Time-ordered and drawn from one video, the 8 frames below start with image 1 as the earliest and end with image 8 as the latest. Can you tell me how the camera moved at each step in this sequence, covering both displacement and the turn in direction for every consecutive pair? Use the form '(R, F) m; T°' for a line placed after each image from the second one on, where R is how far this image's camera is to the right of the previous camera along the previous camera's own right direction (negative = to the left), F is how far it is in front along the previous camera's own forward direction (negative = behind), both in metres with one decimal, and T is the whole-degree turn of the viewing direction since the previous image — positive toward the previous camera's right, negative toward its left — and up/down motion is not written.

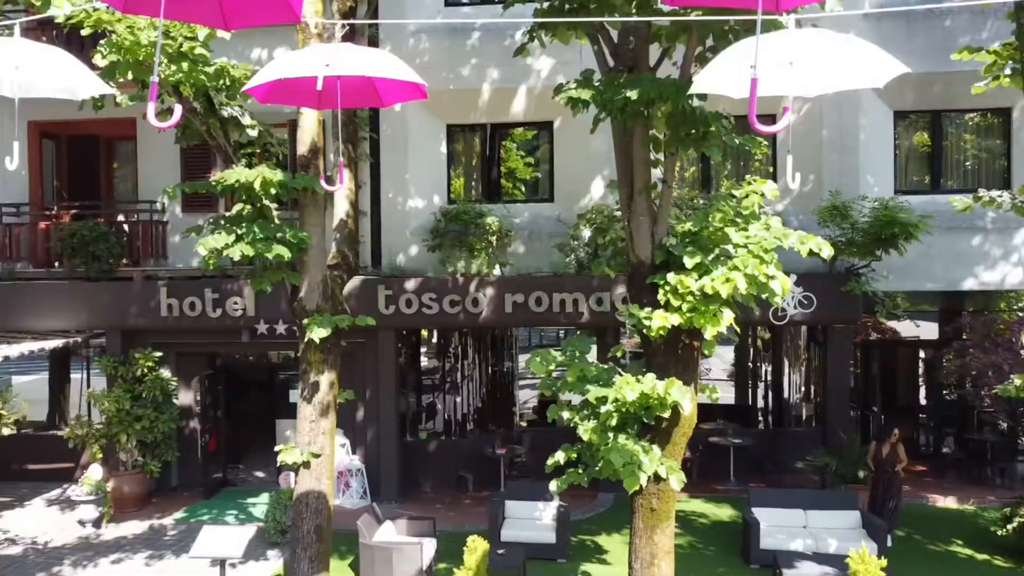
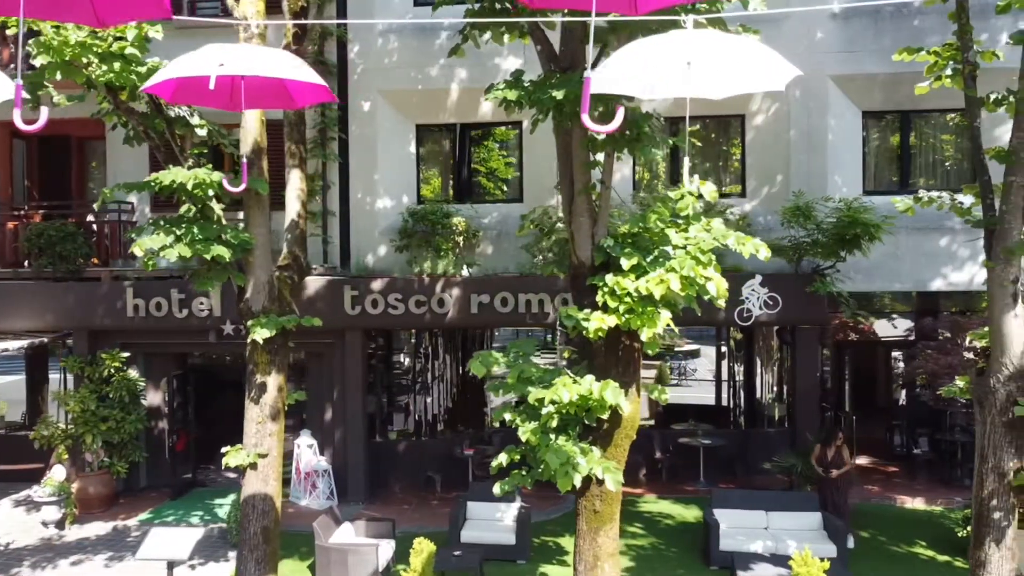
(+0.5, 0.0) m; 0°
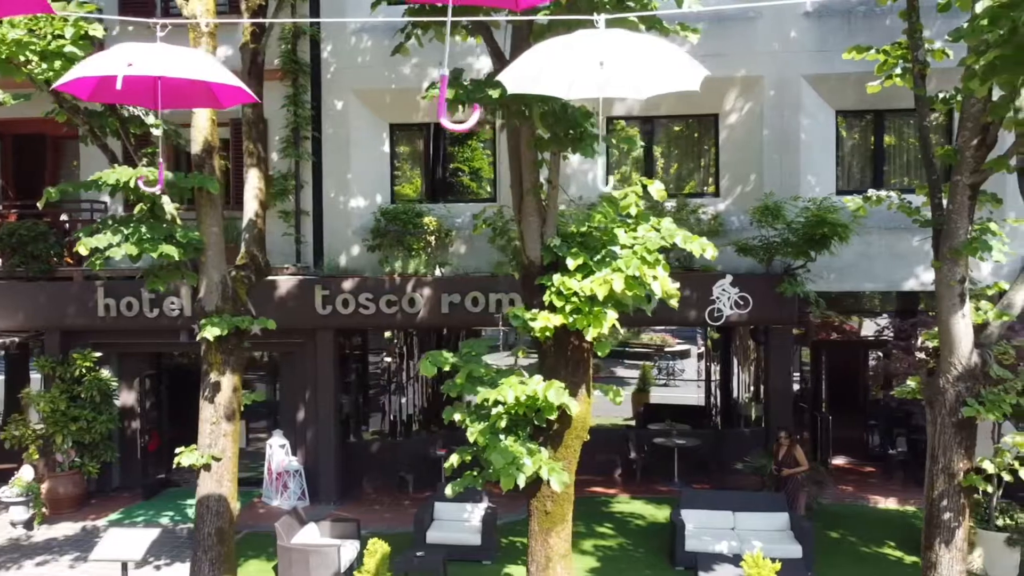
(+0.4, 0.0) m; 0°
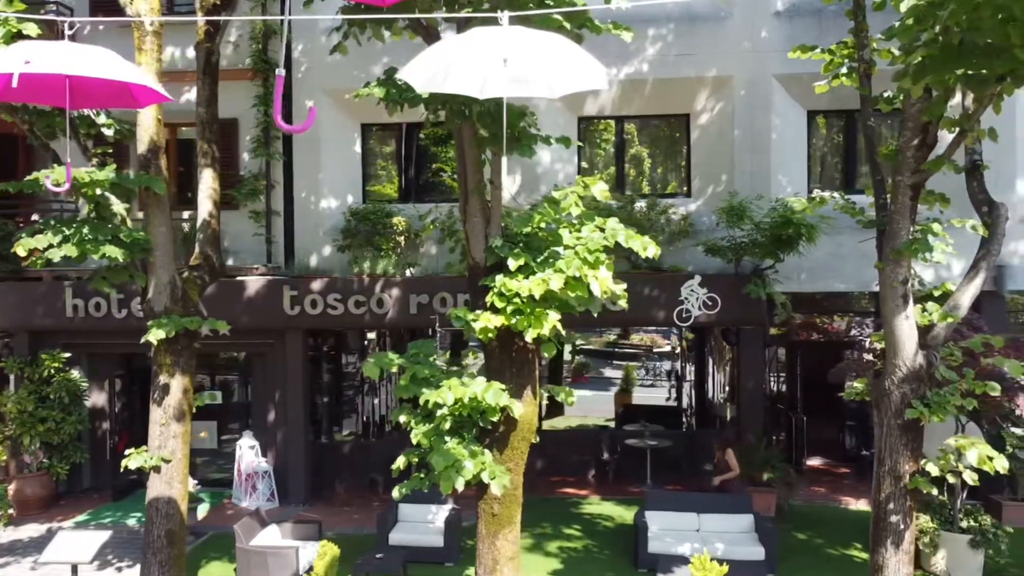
(+0.5, 0.0) m; 0°
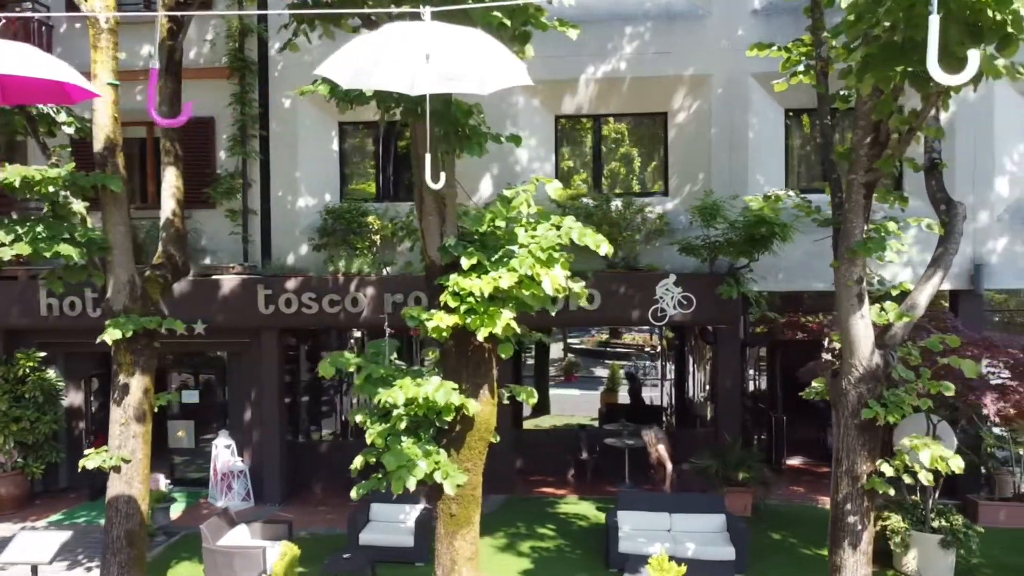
(+0.4, 0.0) m; 0°
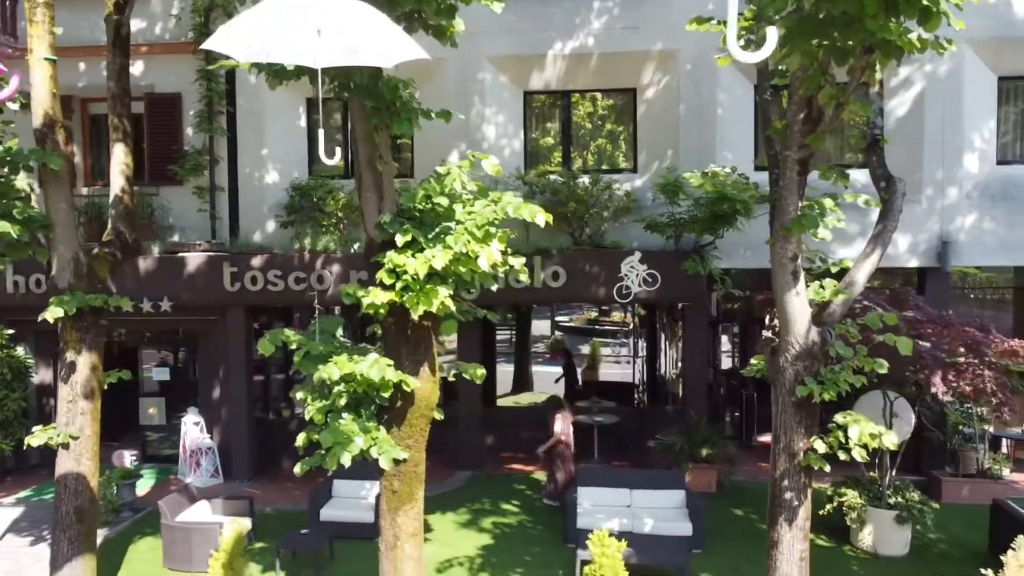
(+0.5, 0.0) m; 0°
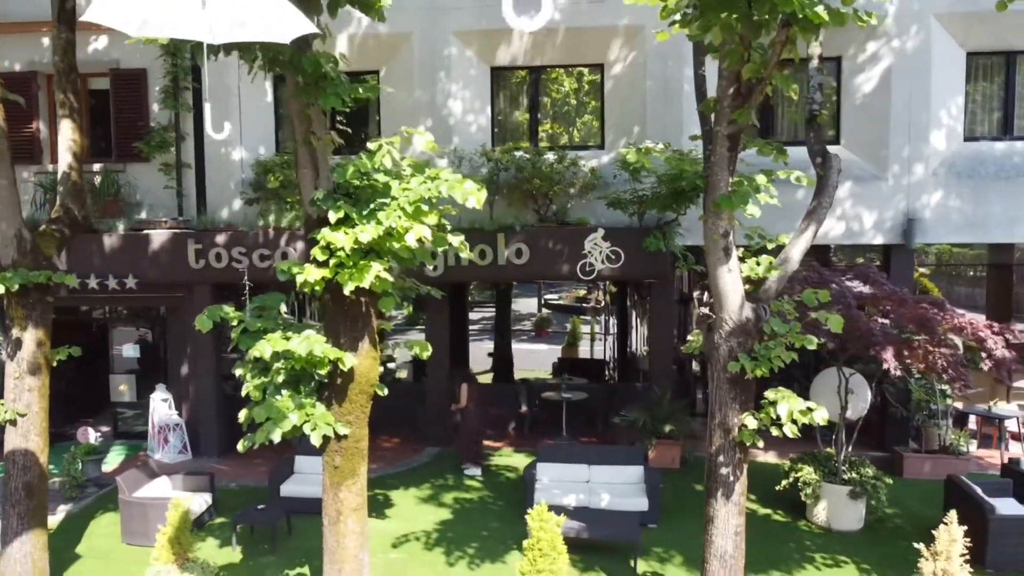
(+0.5, 0.0) m; 0°
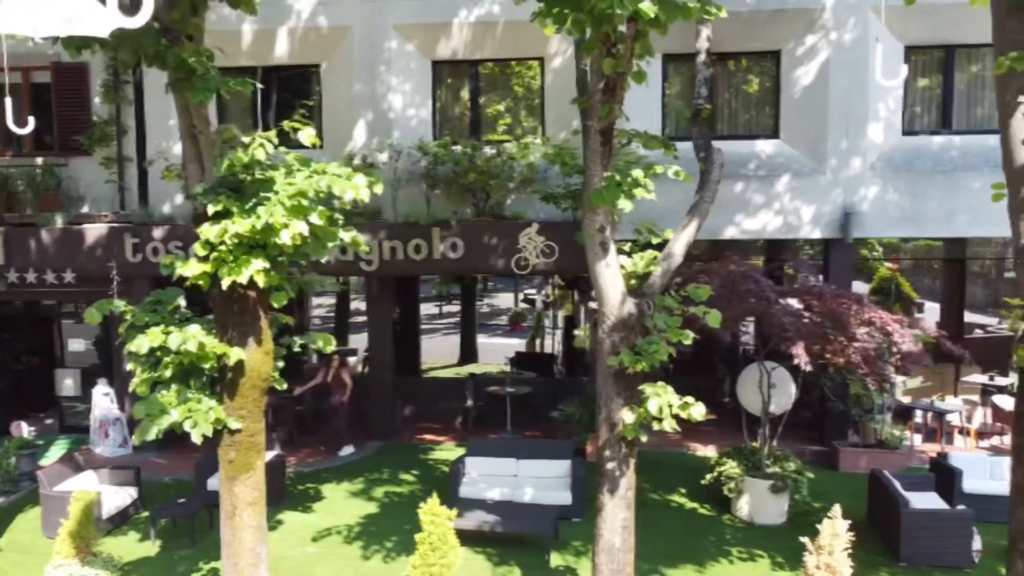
(+0.9, 0.0) m; 0°
